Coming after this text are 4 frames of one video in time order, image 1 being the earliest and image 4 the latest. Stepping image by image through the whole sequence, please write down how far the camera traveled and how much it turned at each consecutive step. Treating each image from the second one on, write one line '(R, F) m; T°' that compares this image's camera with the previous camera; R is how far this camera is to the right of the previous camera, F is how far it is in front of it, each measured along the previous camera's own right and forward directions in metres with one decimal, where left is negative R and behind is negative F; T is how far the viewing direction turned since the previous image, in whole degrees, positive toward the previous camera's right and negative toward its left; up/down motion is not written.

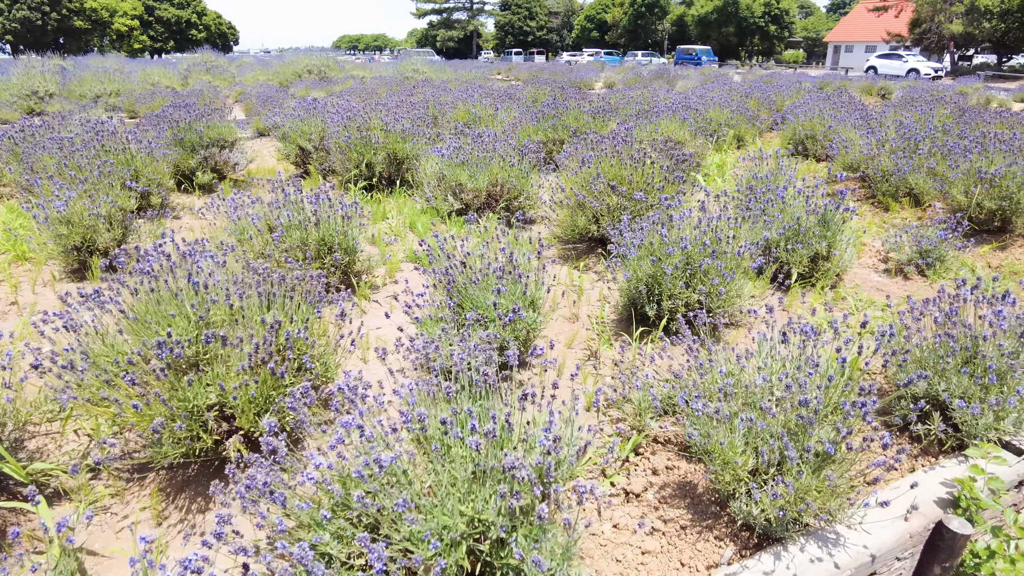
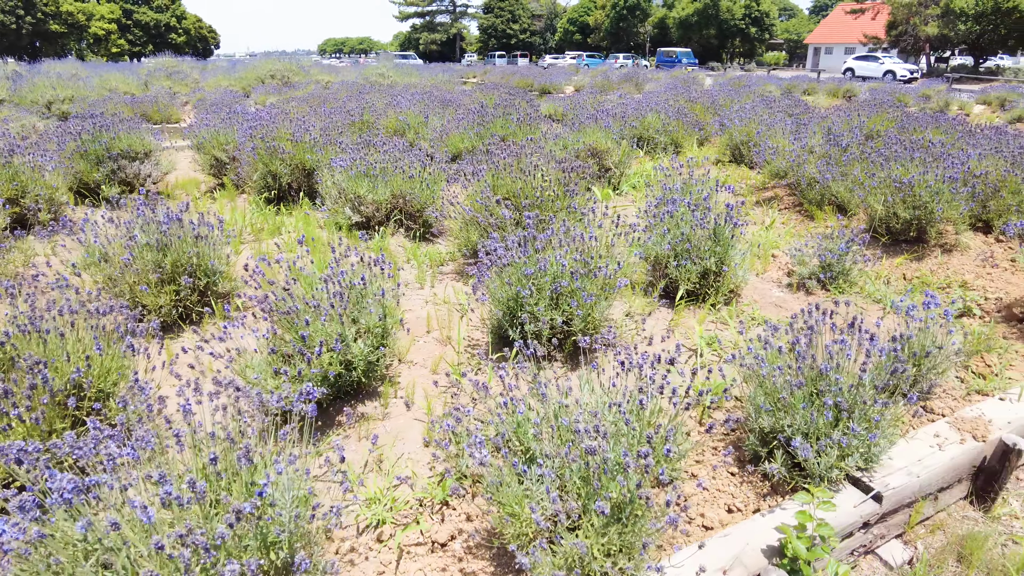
(+0.6, +0.2) m; +1°
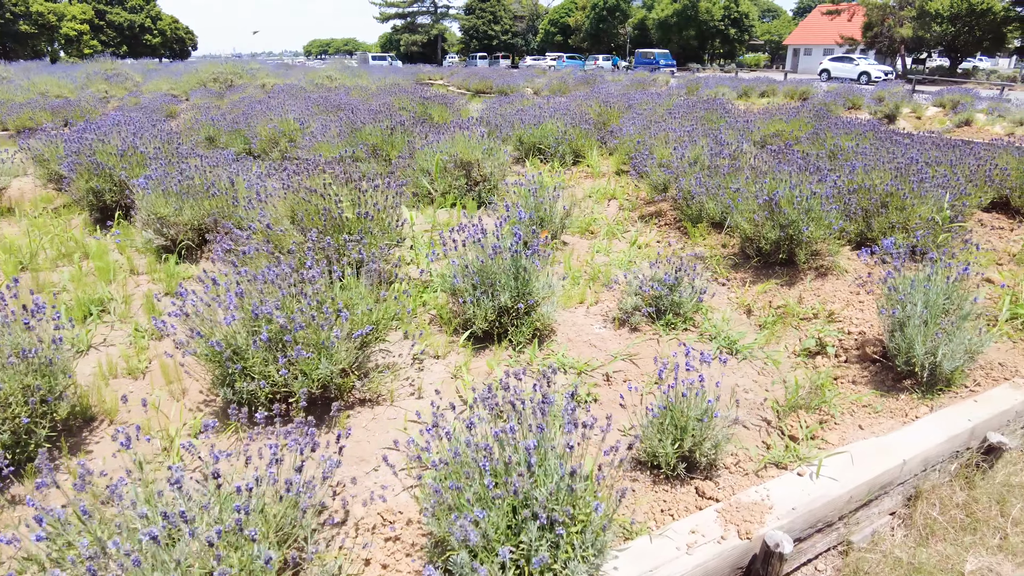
(+1.1, +0.5) m; +1°
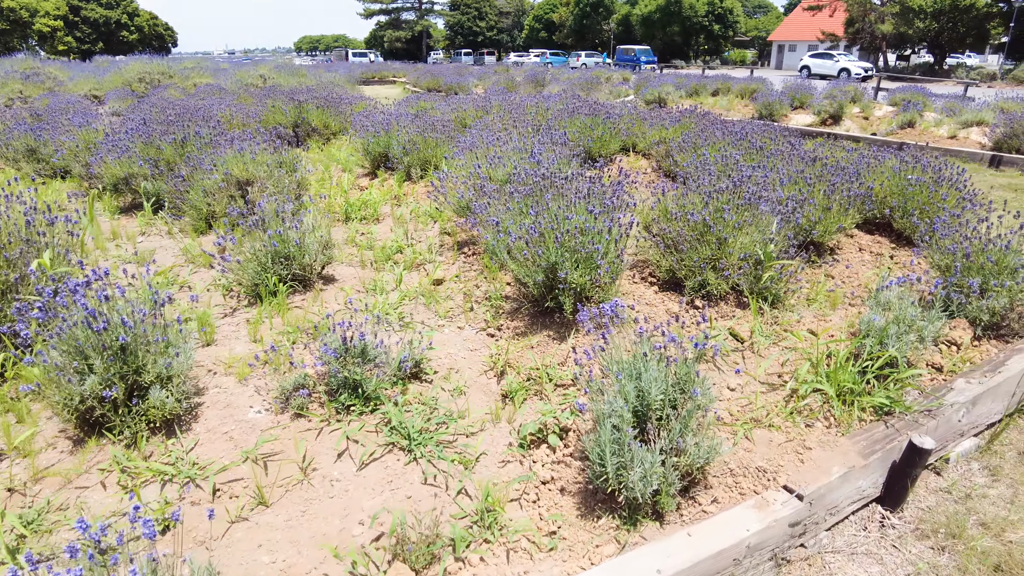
(+1.5, +0.8) m; 0°
